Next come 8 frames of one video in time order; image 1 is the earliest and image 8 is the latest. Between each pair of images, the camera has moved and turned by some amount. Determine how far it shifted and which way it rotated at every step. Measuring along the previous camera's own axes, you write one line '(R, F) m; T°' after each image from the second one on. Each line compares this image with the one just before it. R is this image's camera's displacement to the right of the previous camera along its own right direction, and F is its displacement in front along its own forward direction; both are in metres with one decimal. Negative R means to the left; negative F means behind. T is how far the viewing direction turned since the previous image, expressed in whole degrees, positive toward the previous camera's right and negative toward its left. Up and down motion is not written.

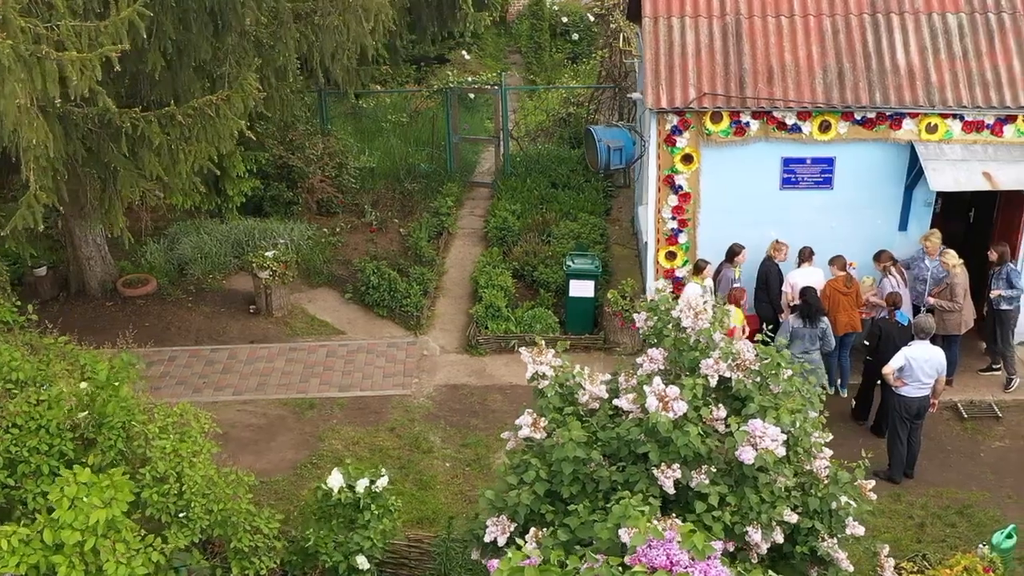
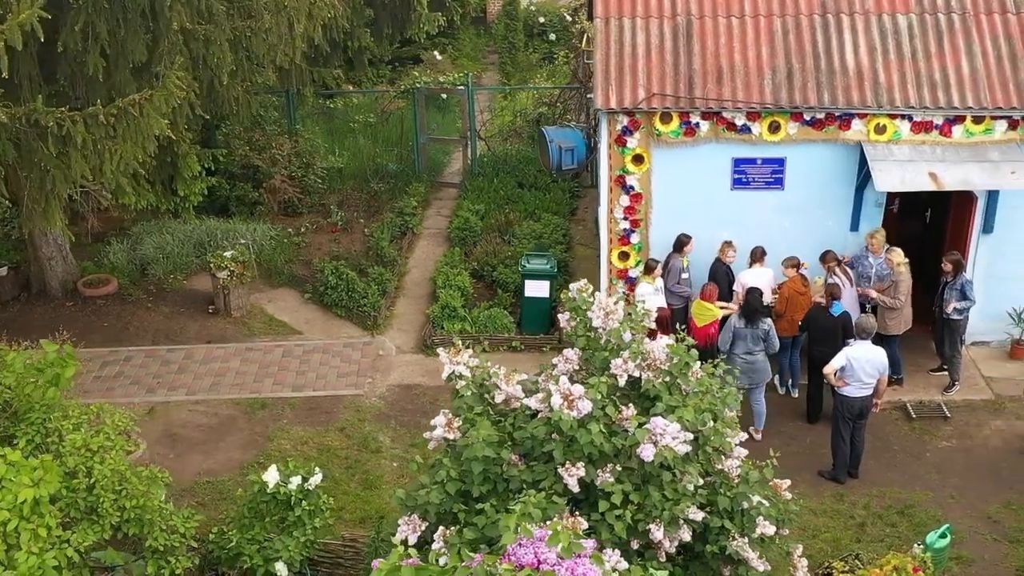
(+0.4, 0.0) m; 0°
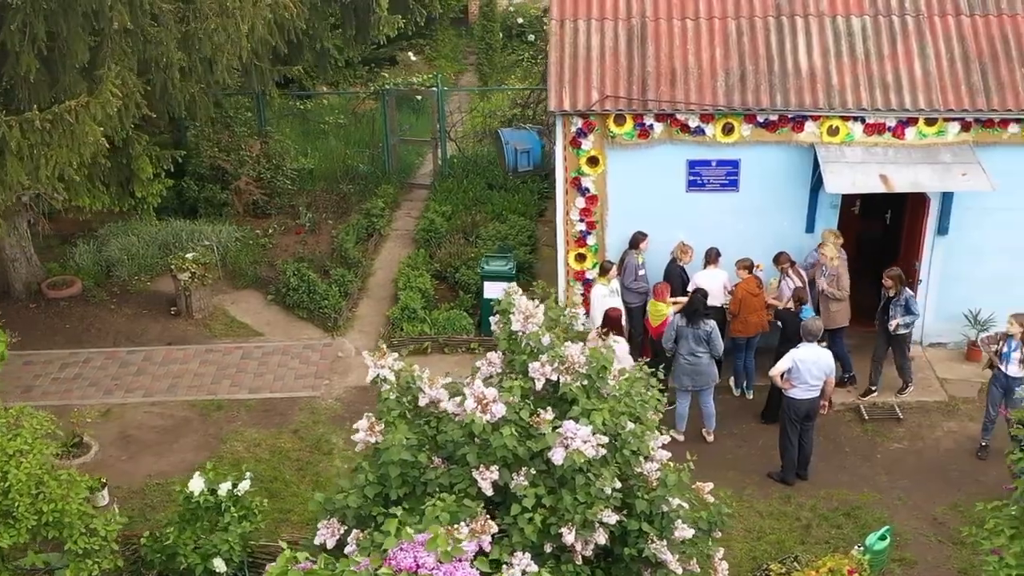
(+0.4, 0.0) m; 0°
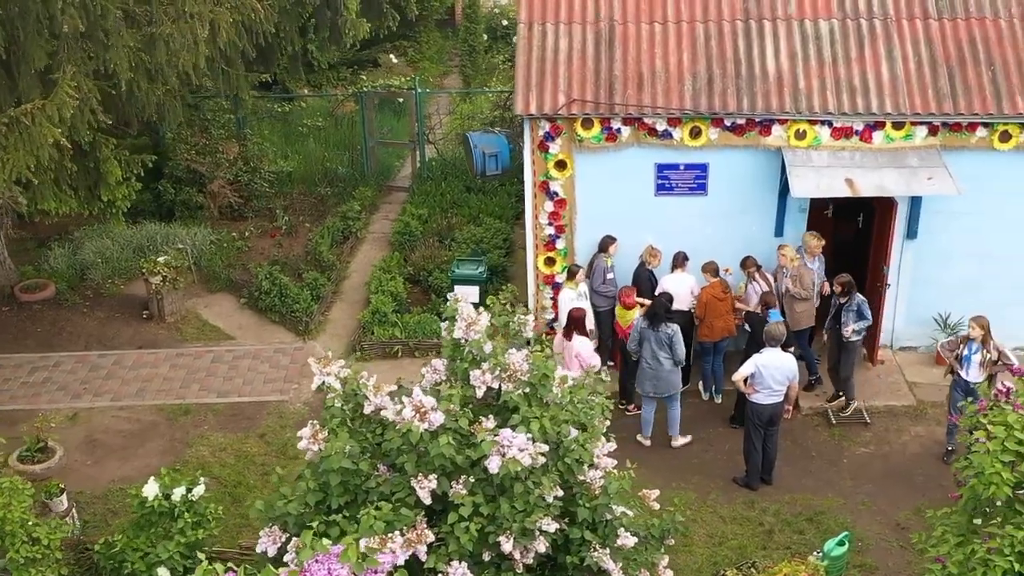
(+0.3, 0.0) m; 0°
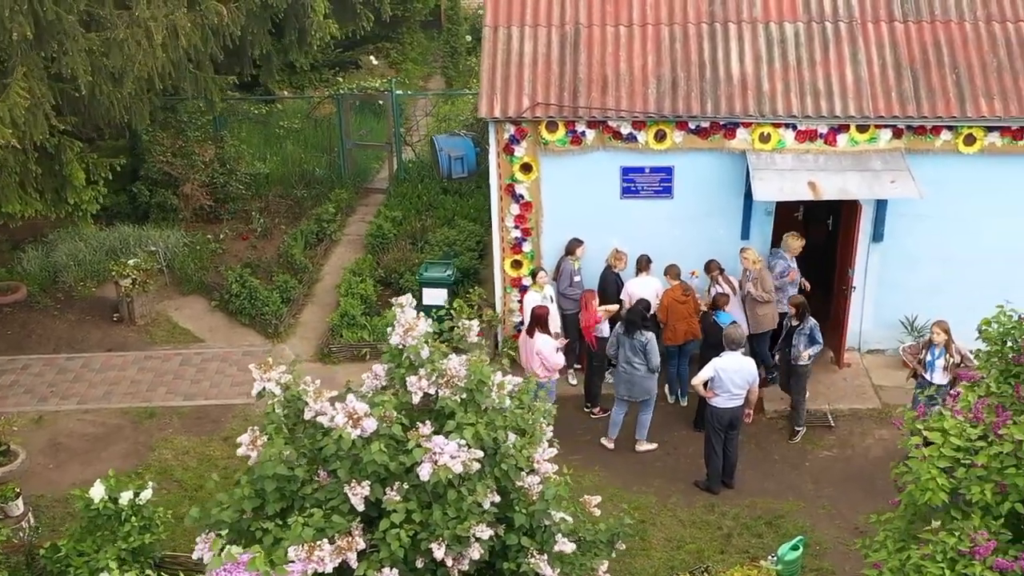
(+0.3, 0.0) m; 0°
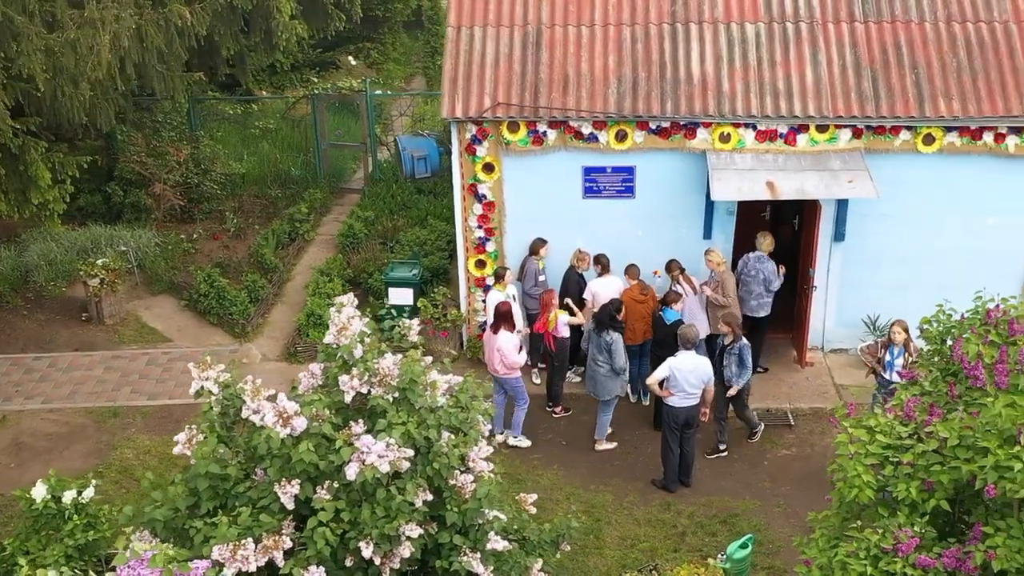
(+0.3, 0.0) m; 0°
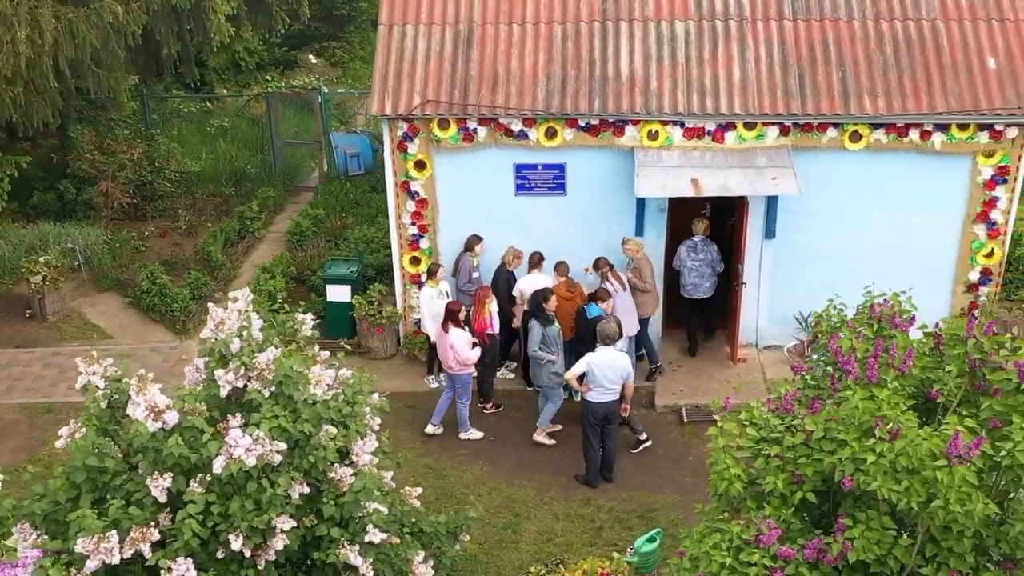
(+0.6, 0.0) m; 0°
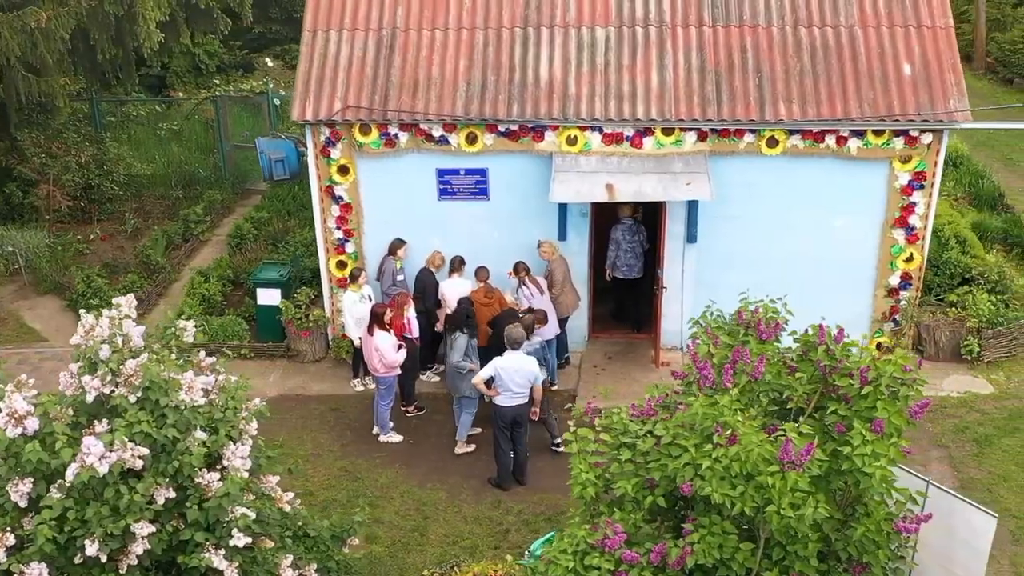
(+0.7, -0.1) m; 0°
